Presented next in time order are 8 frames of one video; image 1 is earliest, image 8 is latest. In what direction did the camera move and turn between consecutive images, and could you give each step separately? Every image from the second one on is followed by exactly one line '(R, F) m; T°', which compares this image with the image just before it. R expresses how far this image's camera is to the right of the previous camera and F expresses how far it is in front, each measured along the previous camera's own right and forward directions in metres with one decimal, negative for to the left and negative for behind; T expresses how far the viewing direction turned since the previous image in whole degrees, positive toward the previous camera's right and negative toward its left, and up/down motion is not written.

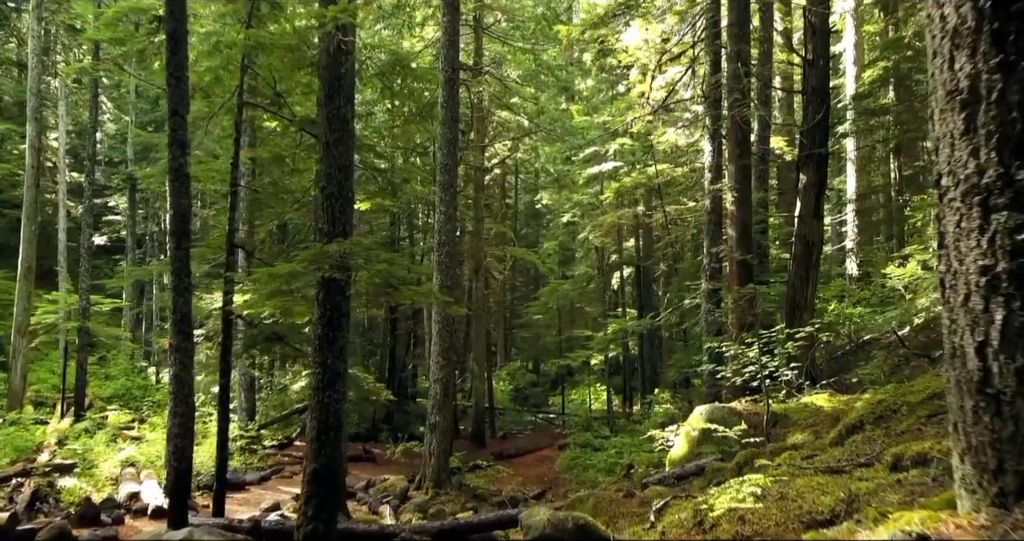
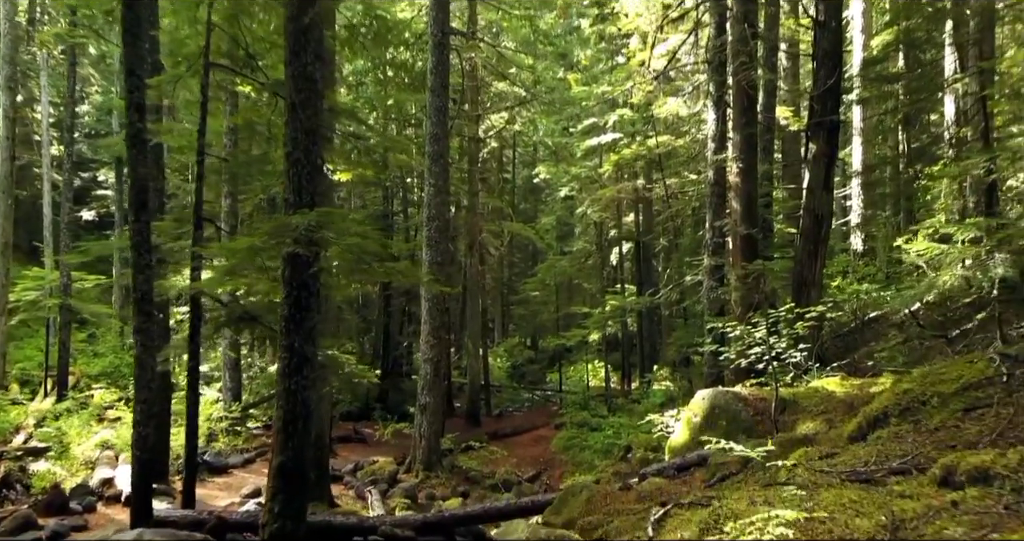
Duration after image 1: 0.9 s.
(+0.1, +0.6) m; 0°
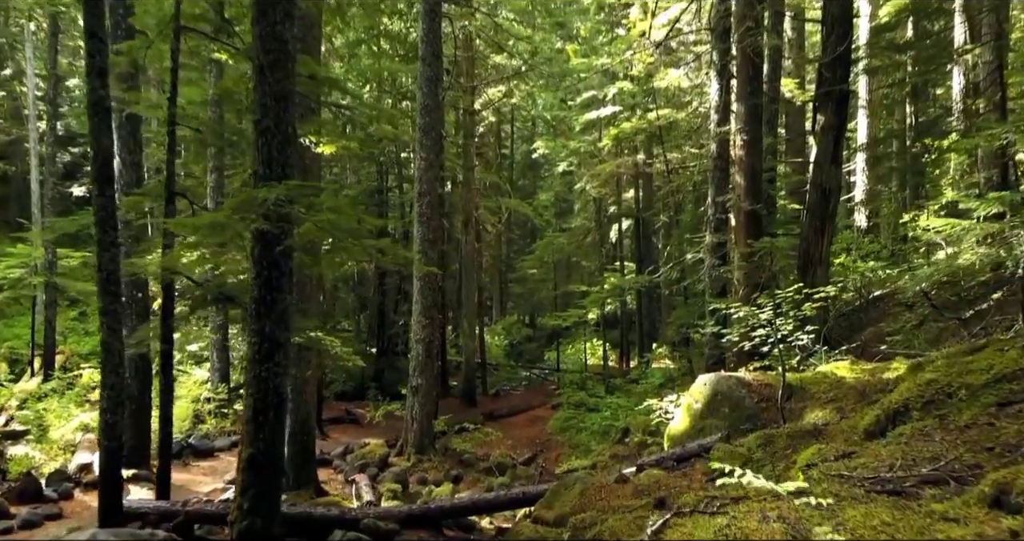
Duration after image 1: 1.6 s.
(+0.1, +0.5) m; 0°
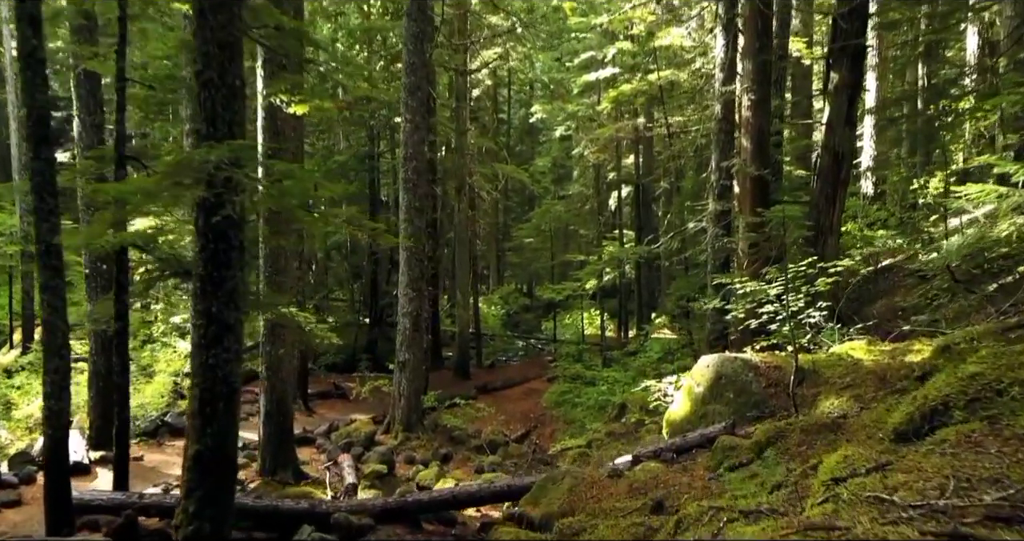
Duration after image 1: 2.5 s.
(+0.1, +0.7) m; 0°
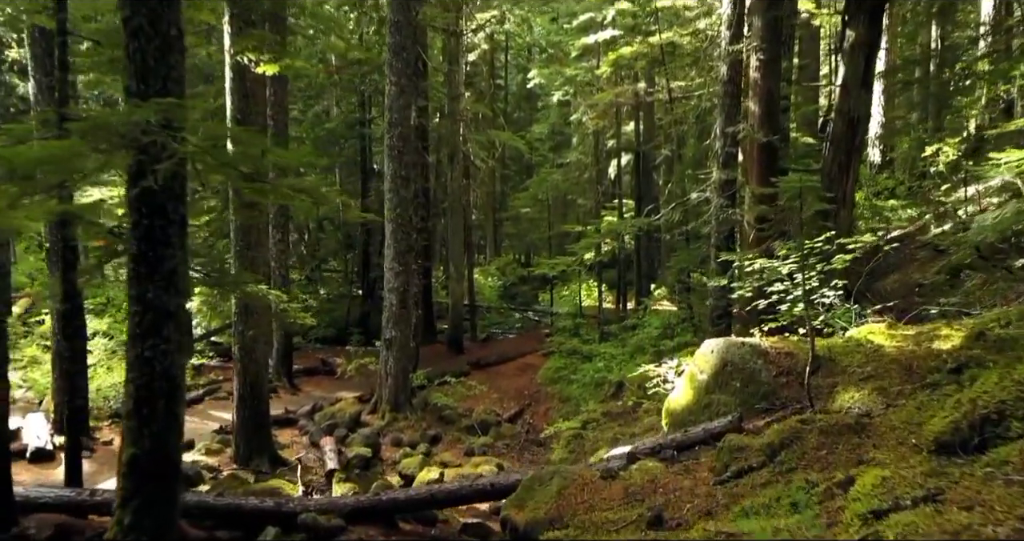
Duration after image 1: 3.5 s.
(+0.1, +0.6) m; 0°
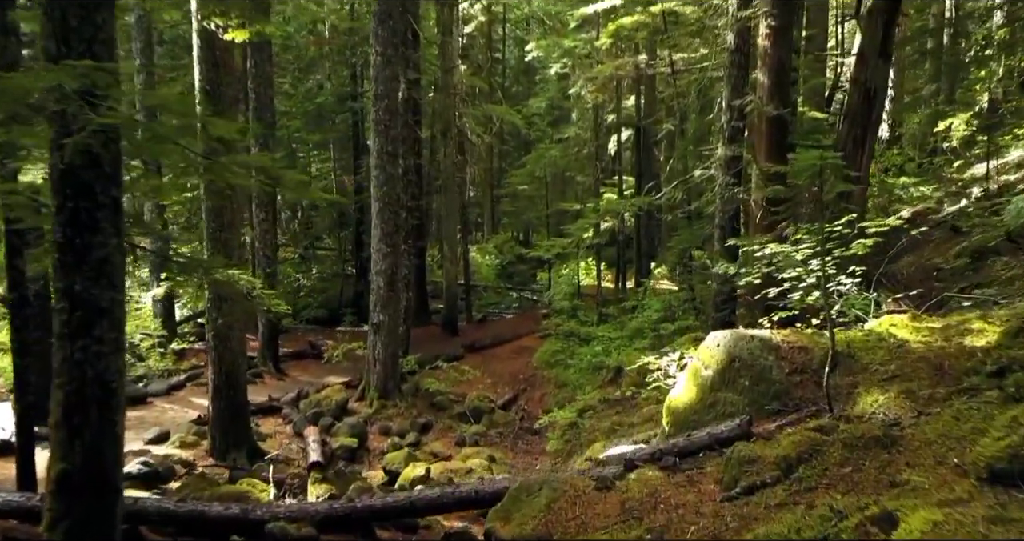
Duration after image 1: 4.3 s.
(+0.1, +0.5) m; 0°
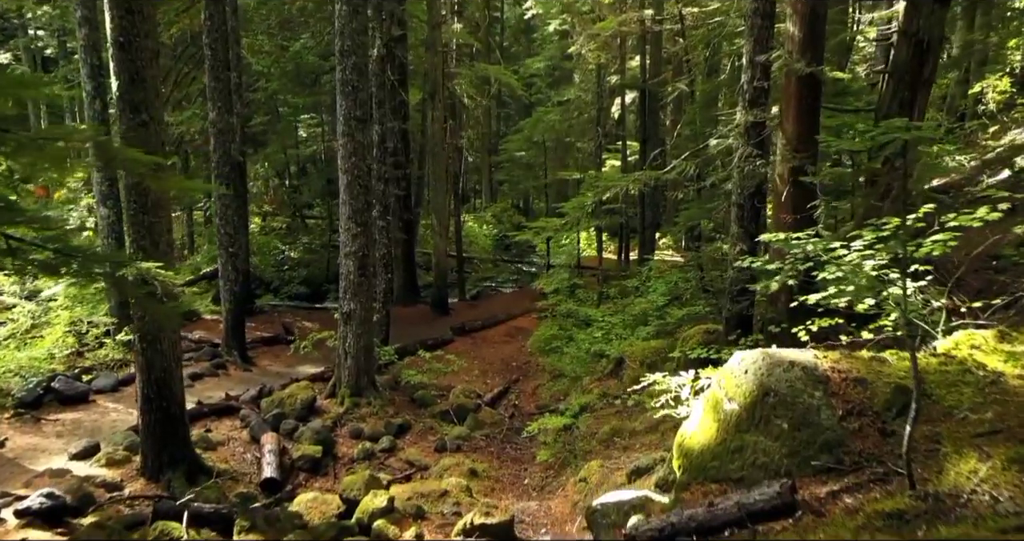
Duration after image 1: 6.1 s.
(+0.2, +1.3) m; 0°
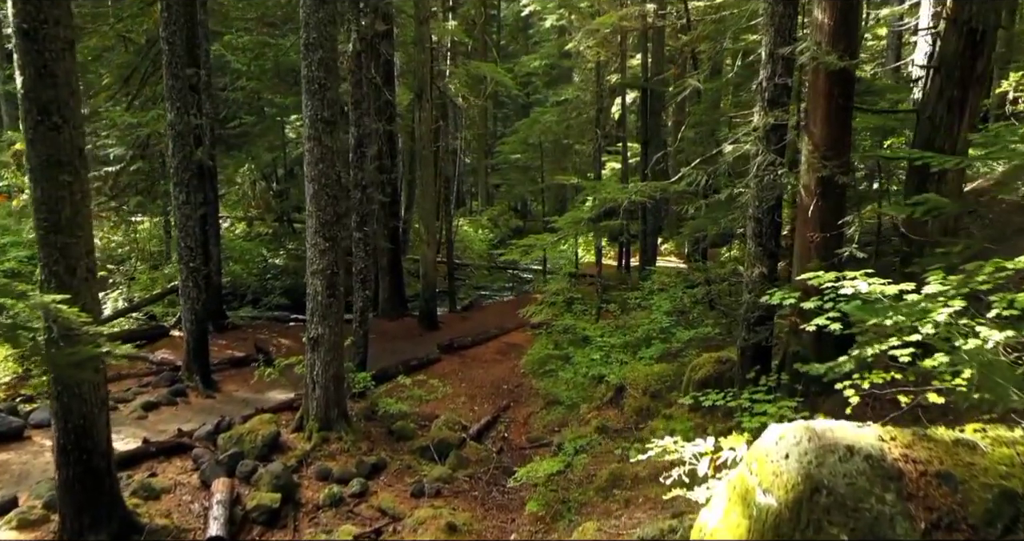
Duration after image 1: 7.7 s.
(+0.2, +1.1) m; 0°
